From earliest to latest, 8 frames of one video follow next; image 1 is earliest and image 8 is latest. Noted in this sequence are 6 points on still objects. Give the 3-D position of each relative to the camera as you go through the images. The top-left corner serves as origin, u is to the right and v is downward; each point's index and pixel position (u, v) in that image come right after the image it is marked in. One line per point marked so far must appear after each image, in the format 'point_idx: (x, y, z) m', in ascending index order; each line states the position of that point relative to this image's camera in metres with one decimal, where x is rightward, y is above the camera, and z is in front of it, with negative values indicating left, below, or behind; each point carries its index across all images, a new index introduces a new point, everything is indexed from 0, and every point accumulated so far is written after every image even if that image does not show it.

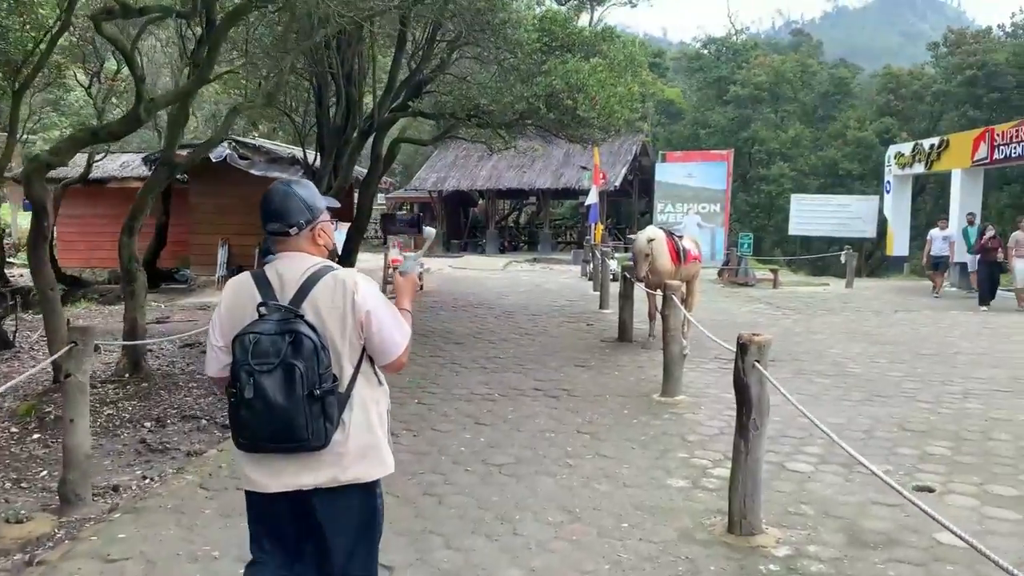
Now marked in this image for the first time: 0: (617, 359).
0: (+1.1, -0.8, +8.5) m
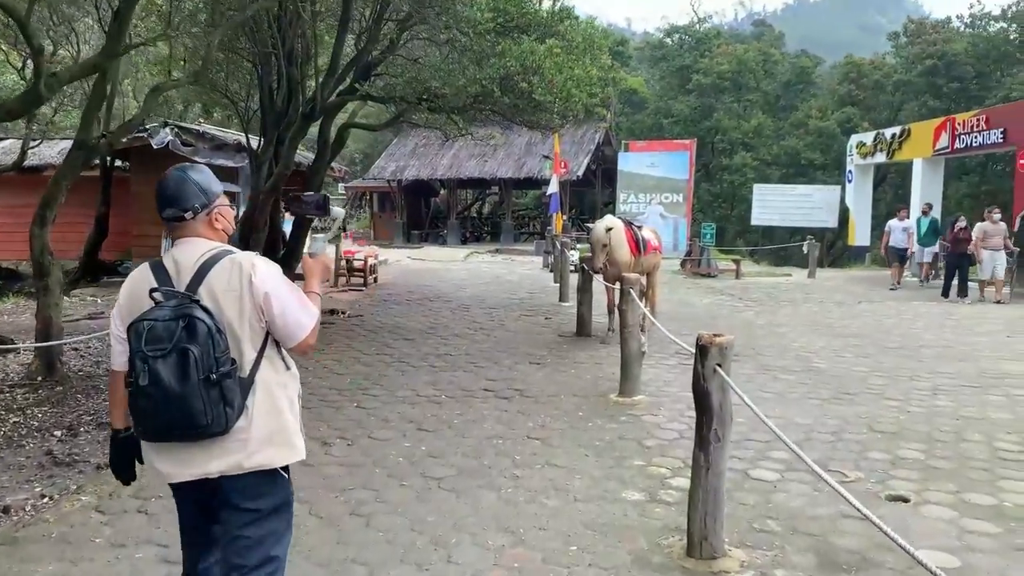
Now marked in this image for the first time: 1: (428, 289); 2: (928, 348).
0: (+0.6, -0.7, +8.1) m
1: (-1.5, 0.0, +14.1) m
2: (+4.6, -0.7, +8.8) m
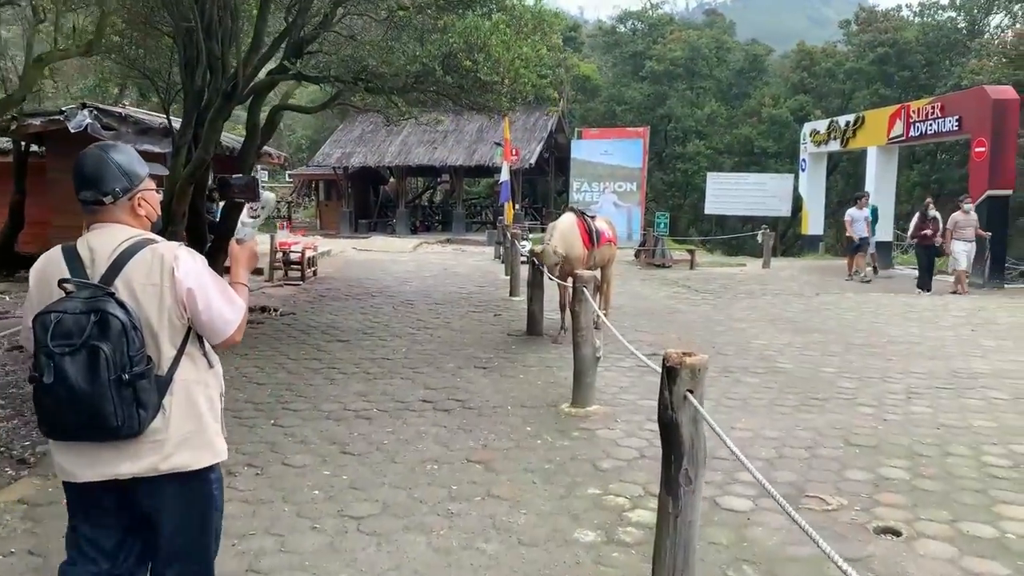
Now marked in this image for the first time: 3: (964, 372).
0: (+0.1, -0.7, +7.4) m
1: (-2.4, +0.1, +13.3) m
2: (+4.1, -0.6, +8.4) m
3: (+4.1, -0.8, +7.2) m
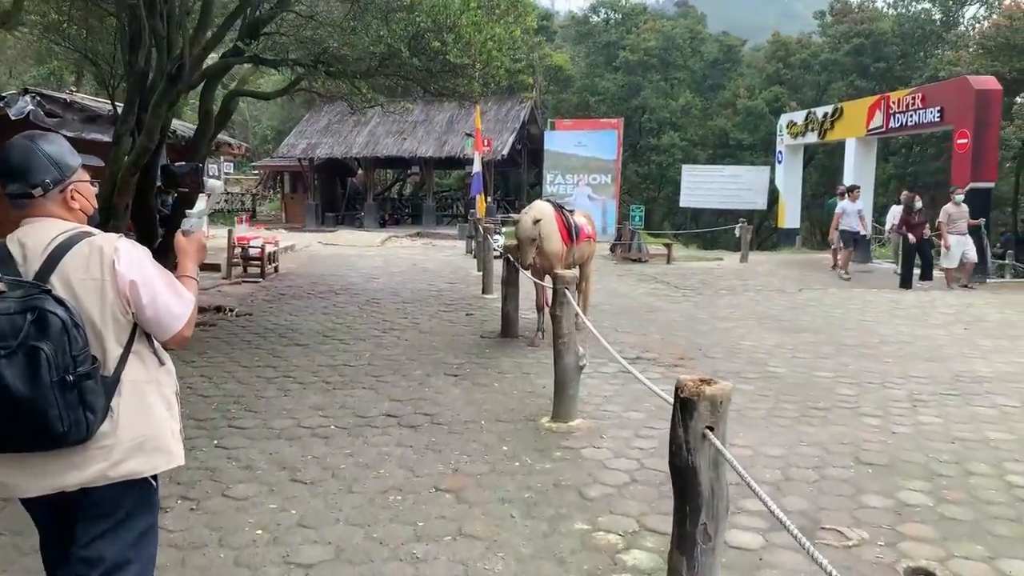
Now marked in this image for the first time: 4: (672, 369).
0: (-0.1, -0.6, +6.9) m
1: (-2.8, +0.1, +12.6) m
2: (+3.8, -0.6, +8.0) m
3: (+3.9, -0.7, +6.8) m
4: (+1.4, -0.7, +6.7) m
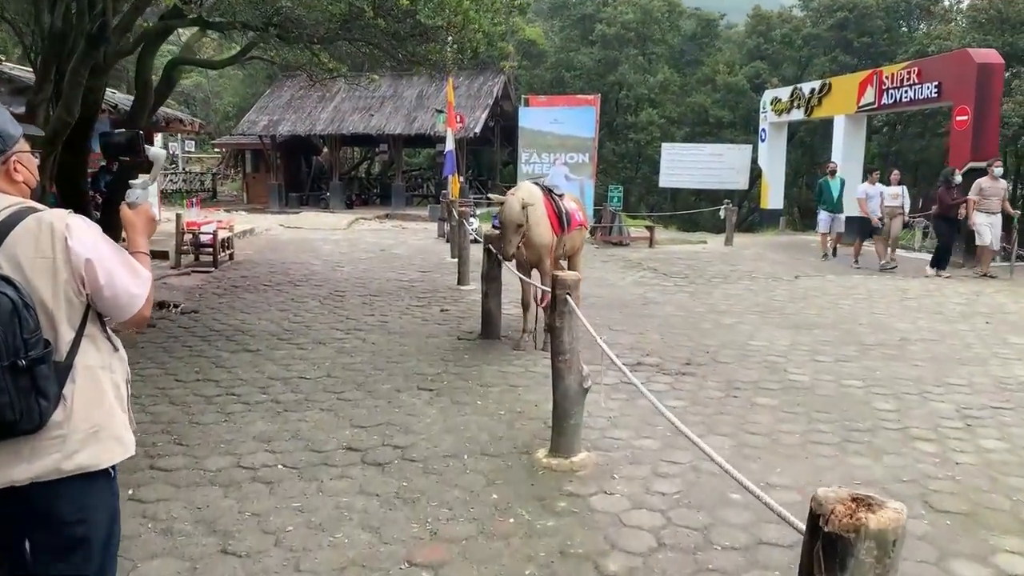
0: (-0.2, -0.6, +5.9) m
1: (-3.2, +0.3, +11.5) m
2: (+3.6, -0.5, +7.2) m
3: (+3.8, -0.7, +6.0) m
4: (+1.2, -0.7, +5.9) m
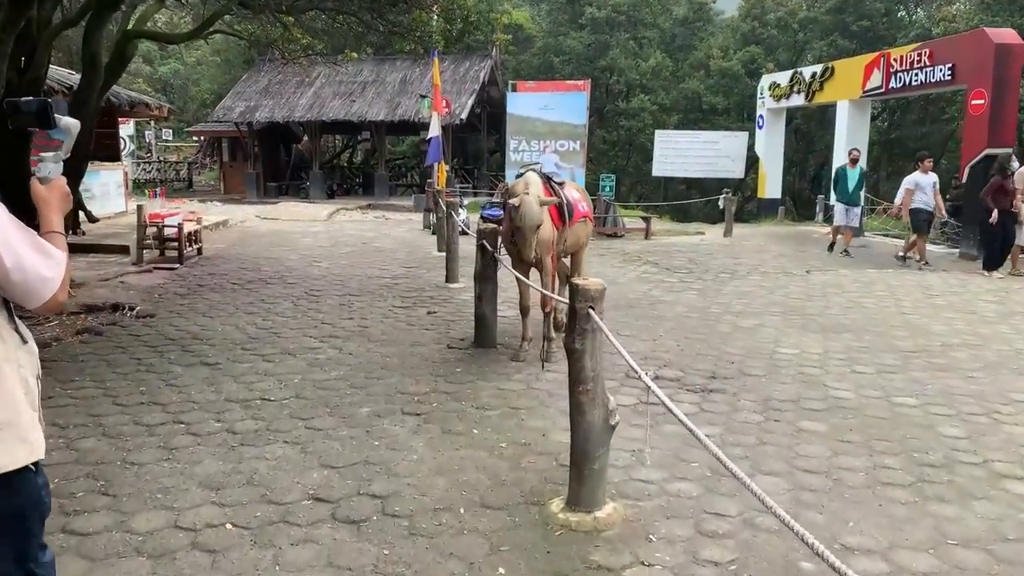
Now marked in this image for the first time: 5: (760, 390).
0: (-0.2, -0.7, +5.1) m
1: (-3.3, +0.3, +10.6) m
2: (+3.6, -0.5, +6.4) m
3: (+3.8, -0.7, +5.2) m
4: (+1.2, -0.7, +5.0) m
5: (+1.6, -0.7, +5.3) m
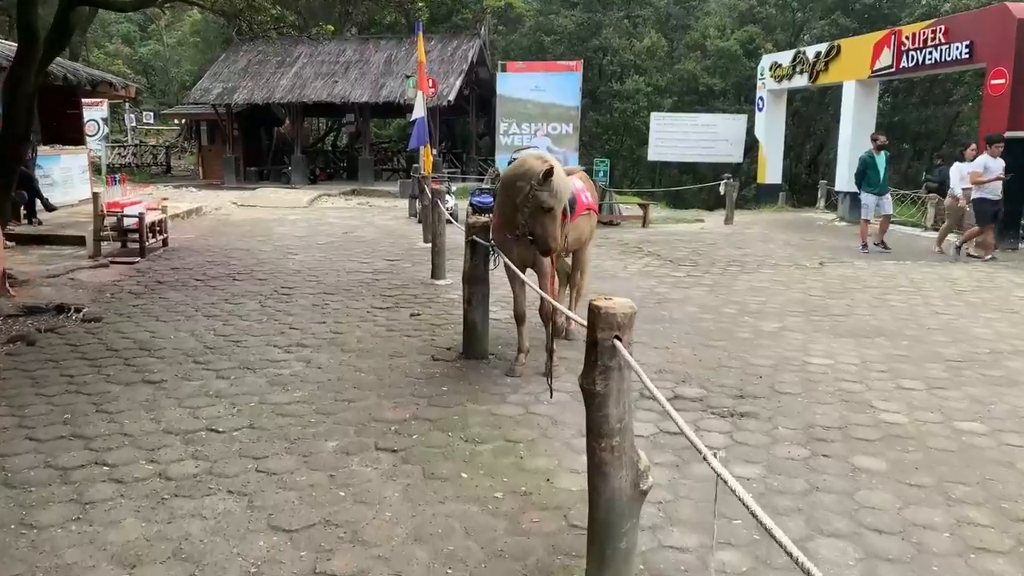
0: (-0.3, -0.7, +4.3) m
1: (-3.4, +0.4, +9.8) m
2: (+3.6, -0.5, +5.6) m
3: (+3.7, -0.7, +4.5) m
4: (+1.2, -0.7, +4.3) m
5: (+1.6, -0.7, +4.5) m
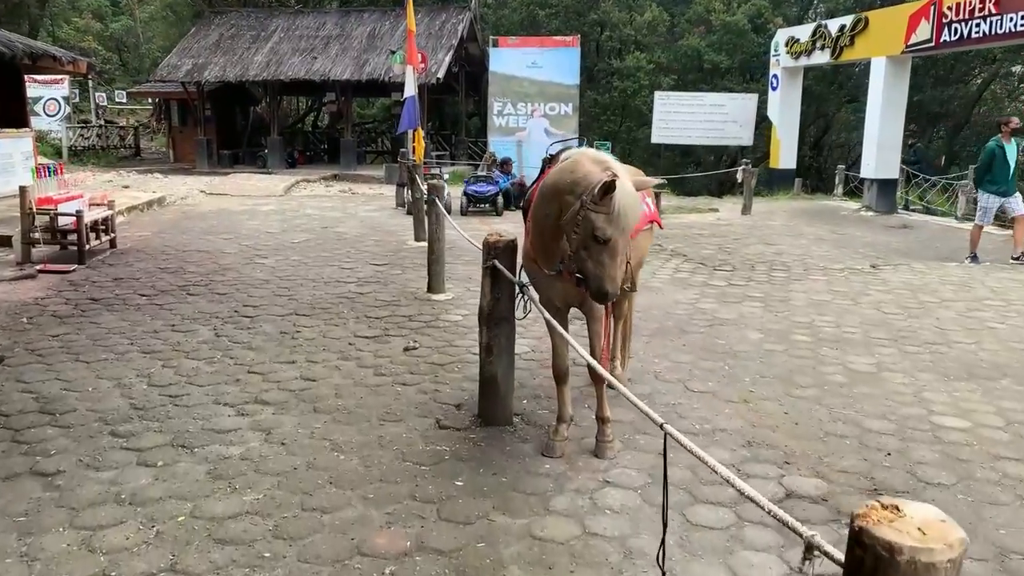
0: (-0.1, -0.9, +2.9) m
1: (-3.3, +0.3, +8.3) m
2: (+3.7, -0.7, +4.3) m
3: (+3.9, -1.0, +3.1) m
4: (+1.4, -1.0, +2.9) m
5: (+1.8, -0.9, +3.1) m
